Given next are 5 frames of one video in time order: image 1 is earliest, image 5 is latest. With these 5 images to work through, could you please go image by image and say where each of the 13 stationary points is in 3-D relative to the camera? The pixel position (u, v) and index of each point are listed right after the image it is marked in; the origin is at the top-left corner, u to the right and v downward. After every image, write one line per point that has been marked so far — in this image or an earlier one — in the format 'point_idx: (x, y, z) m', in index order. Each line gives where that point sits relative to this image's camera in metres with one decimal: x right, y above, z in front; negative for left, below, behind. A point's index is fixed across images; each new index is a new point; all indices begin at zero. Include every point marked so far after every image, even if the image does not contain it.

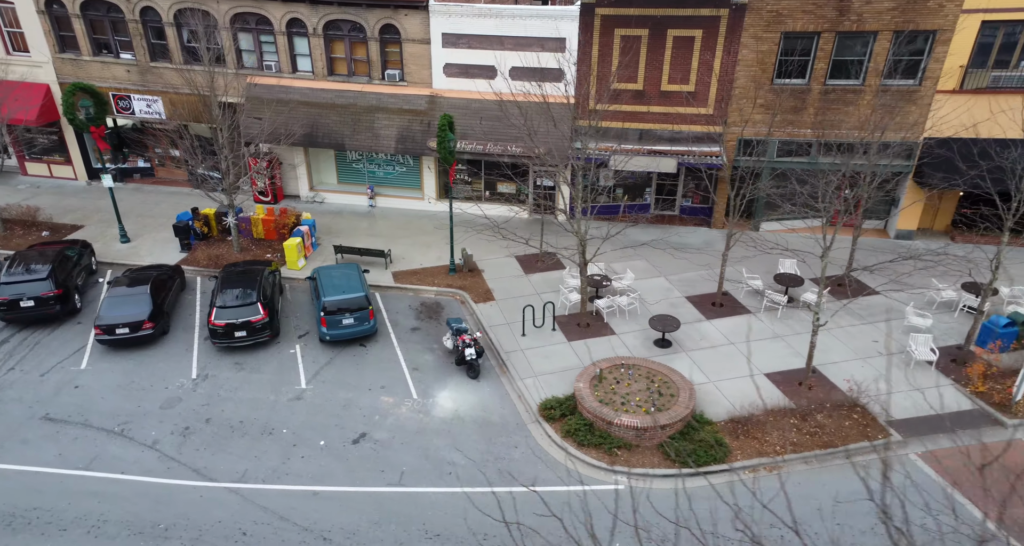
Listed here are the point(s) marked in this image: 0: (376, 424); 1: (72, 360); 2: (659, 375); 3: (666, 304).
0: (-2.6, -2.9, +11.5) m
1: (-9.5, -1.9, +12.9) m
2: (+3.1, -2.1, +12.5) m
3: (+4.1, -0.8, +15.9) m
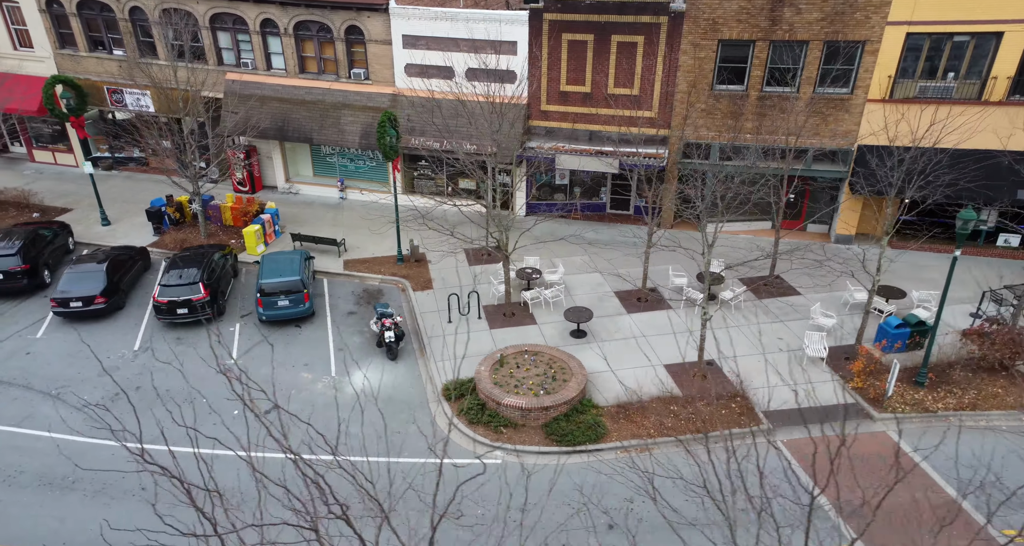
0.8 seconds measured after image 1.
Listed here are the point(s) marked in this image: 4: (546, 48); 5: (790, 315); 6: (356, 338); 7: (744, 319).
0: (-4.7, -2.6, +12.6) m
1: (-11.5, -1.4, +14.3) m
2: (+1.0, -2.0, +13.4) m
3: (+2.2, -0.7, +16.8) m
4: (+1.1, +7.5, +19.9) m
5: (+7.3, -1.1, +15.7) m
6: (-3.9, -1.6, +14.9) m
7: (+6.1, -1.2, +15.8) m
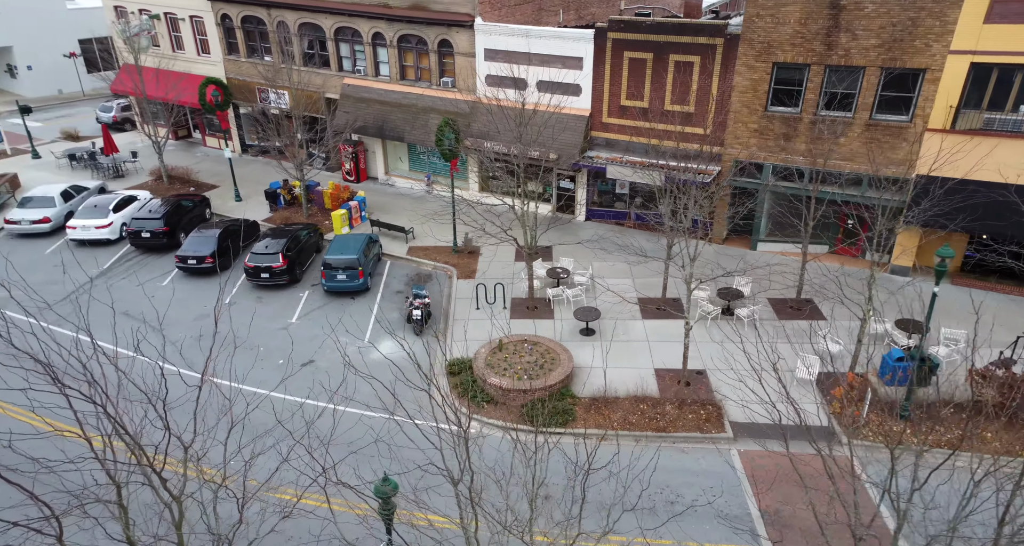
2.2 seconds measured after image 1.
0: (-4.8, -2.1, +15.5) m
1: (-10.9, -0.2, +18.6) m
2: (+1.0, -2.0, +15.1) m
3: (+3.0, -0.8, +18.1) m
4: (+3.4, +7.4, +21.2) m
5: (+7.7, -1.7, +15.9) m
6: (-3.4, -1.2, +17.5) m
7: (+6.5, -1.7, +16.2) m
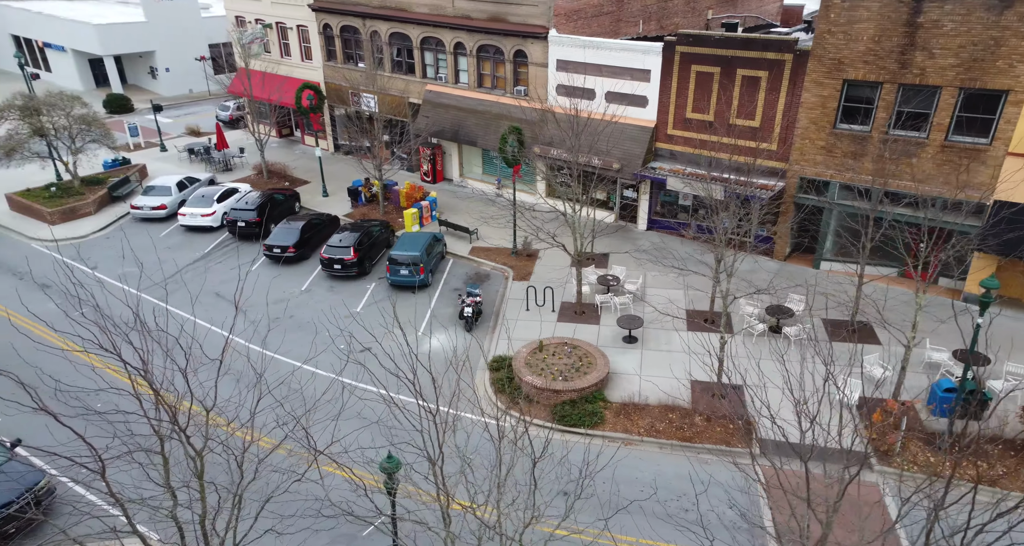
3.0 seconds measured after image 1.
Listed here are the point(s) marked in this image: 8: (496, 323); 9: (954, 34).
0: (-3.6, -1.9, +17.0) m
1: (-9.1, +0.3, +20.9) m
2: (+2.0, -2.2, +15.7) m
3: (+4.5, -1.2, +18.4) m
4: (+5.8, +7.0, +21.4) m
5: (+8.8, -2.3, +15.6) m
6: (-1.9, -1.1, +18.8) m
7: (+7.7, -2.2, +16.1) m
8: (-0.5, -1.5, +18.1) m
9: (+11.9, +6.4, +16.1) m
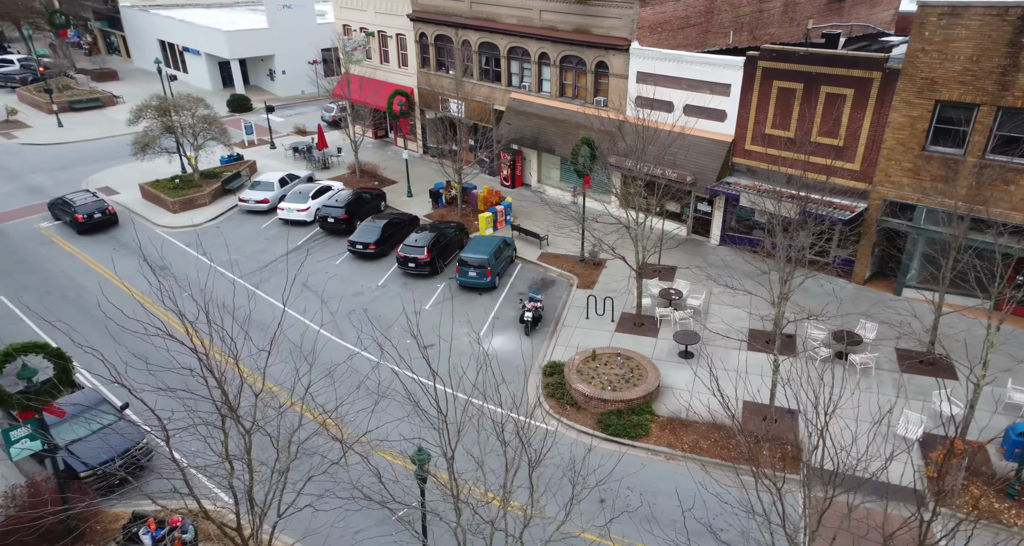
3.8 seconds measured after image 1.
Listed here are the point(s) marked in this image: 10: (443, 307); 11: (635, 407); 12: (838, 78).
0: (-1.9, -1.9, +18.1) m
1: (-6.7, +0.6, +22.7) m
2: (+3.5, -2.6, +16.0) m
3: (+6.4, -1.7, +18.3) m
4: (+8.6, +6.3, +21.0) m
5: (+10.1, -3.1, +14.9) m
6: (0.0, -1.3, +19.6) m
7: (+9.0, -2.9, +15.6) m
8: (+1.3, -1.7, +18.7) m
9: (+13.7, +5.5, +15.0) m
10: (-2.3, -1.1, +19.7) m
11: (+3.1, -3.3, +15.0) m
12: (+10.3, +6.2, +19.0) m
